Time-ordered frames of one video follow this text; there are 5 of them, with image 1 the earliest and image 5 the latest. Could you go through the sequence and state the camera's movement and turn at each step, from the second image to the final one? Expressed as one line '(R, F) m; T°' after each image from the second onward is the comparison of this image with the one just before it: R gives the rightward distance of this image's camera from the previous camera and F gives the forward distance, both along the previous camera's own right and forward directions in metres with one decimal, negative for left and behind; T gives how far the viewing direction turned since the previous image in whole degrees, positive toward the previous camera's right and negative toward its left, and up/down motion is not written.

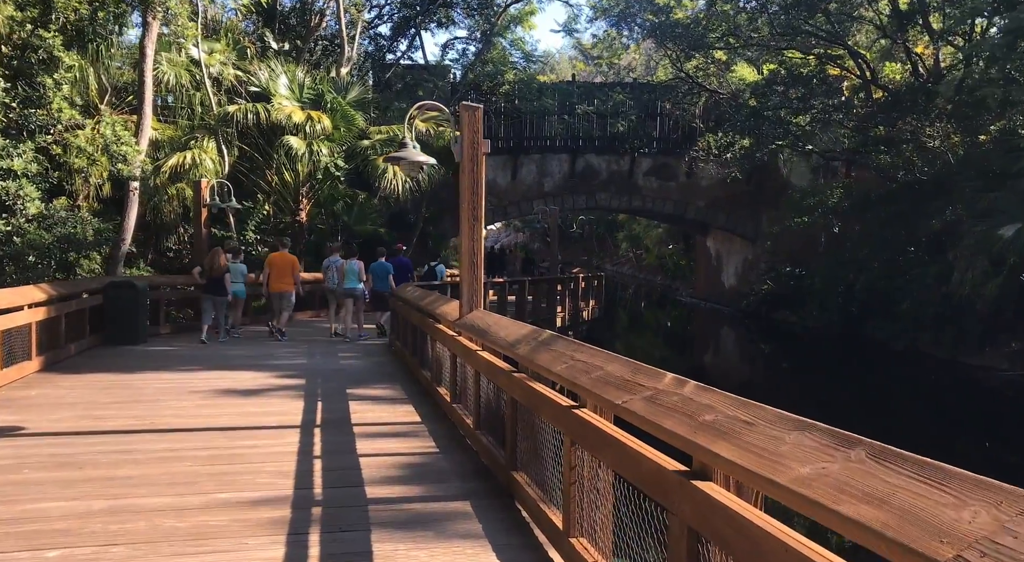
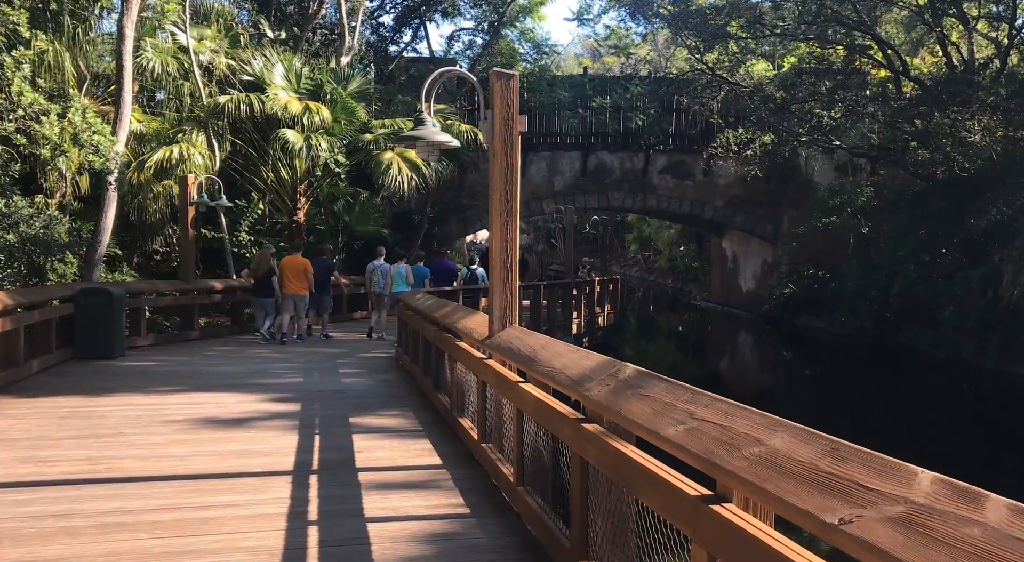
(-0.2, +1.1) m; 0°
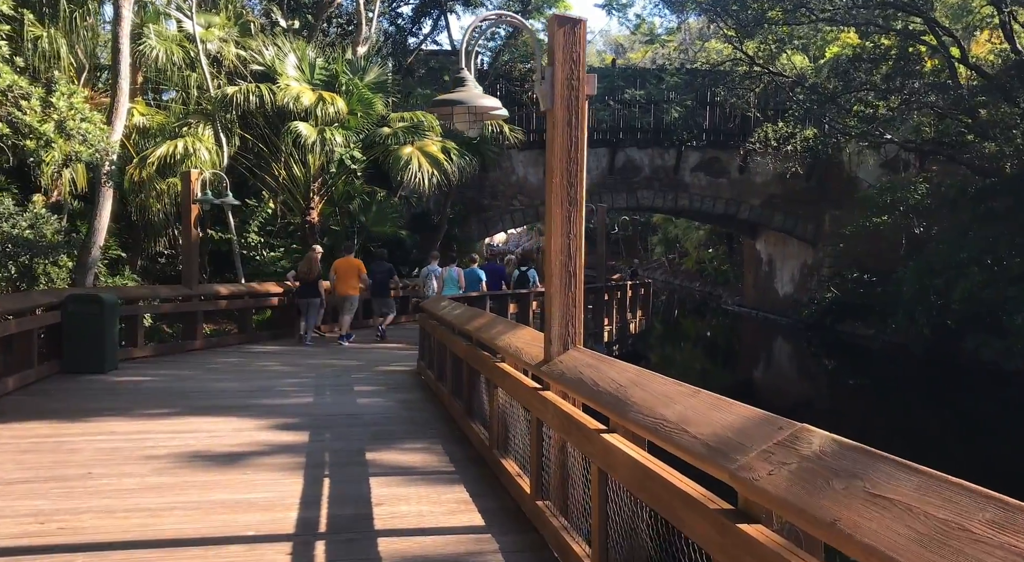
(-0.2, +1.1) m; -1°
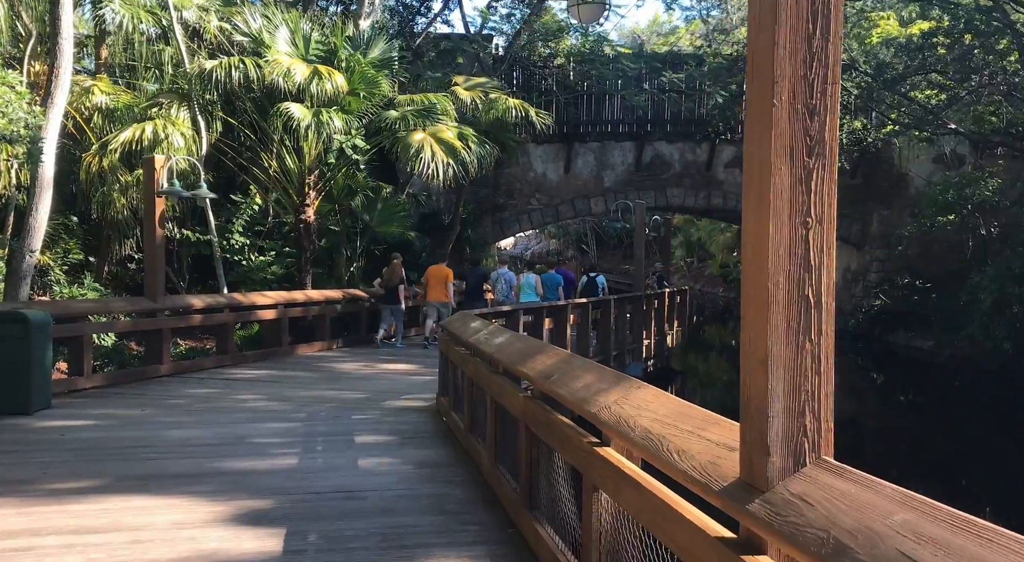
(-0.3, +2.0) m; 0°
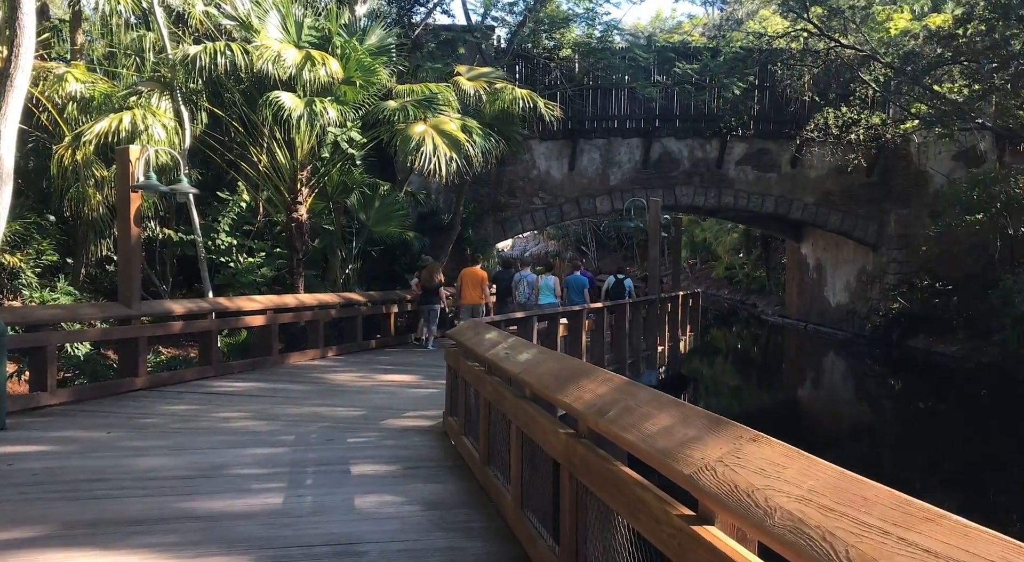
(-0.1, +0.8) m; 0°
